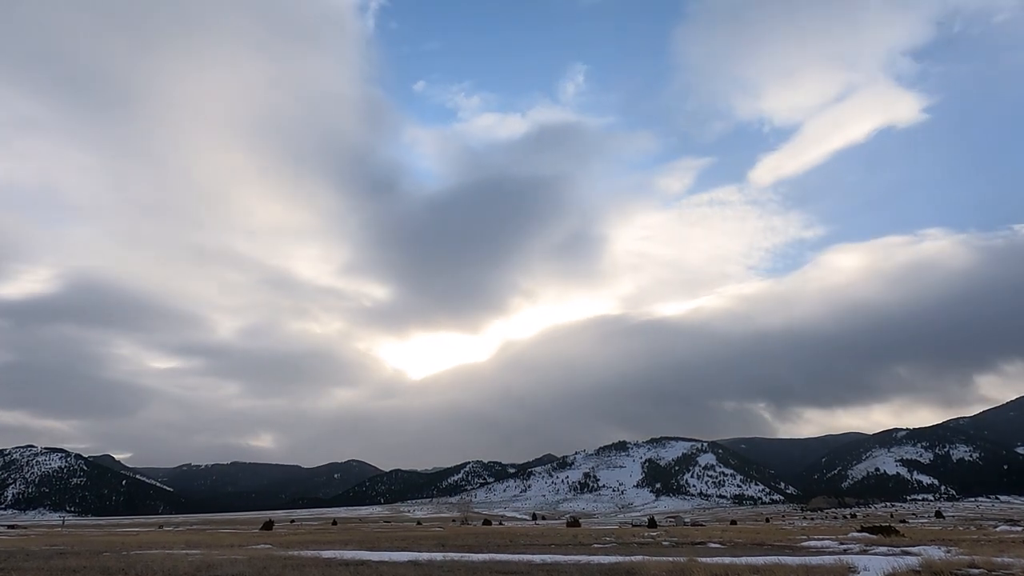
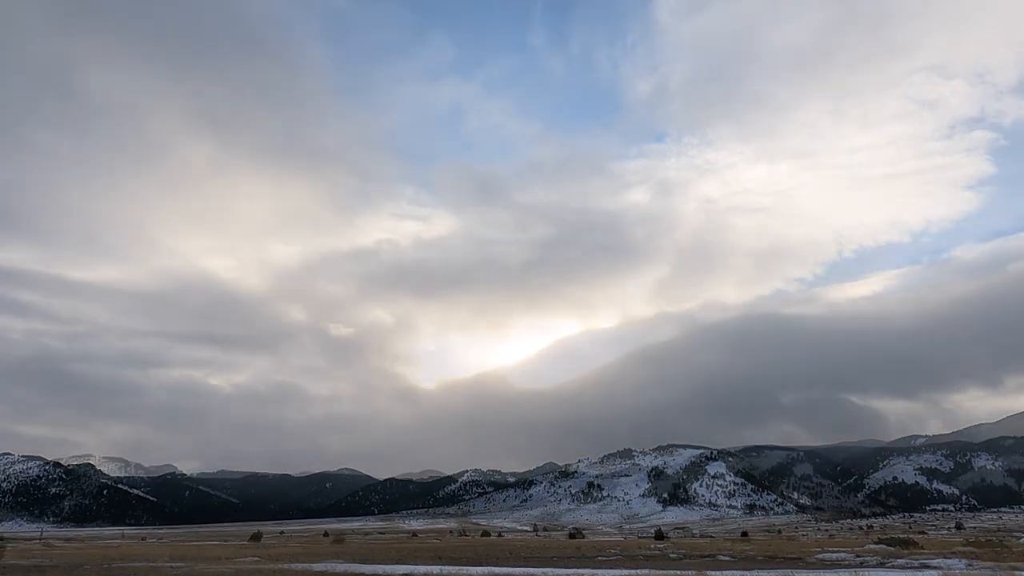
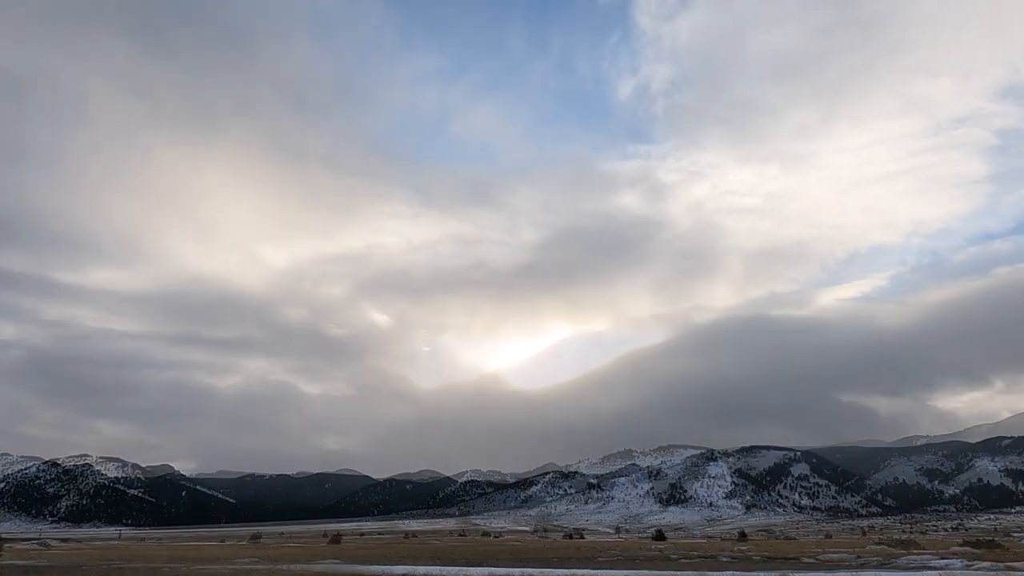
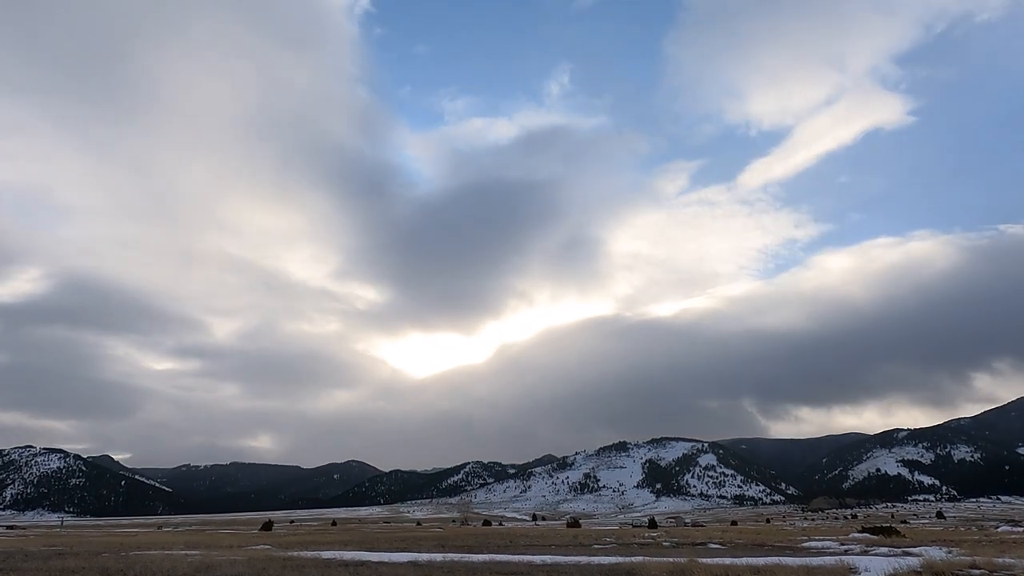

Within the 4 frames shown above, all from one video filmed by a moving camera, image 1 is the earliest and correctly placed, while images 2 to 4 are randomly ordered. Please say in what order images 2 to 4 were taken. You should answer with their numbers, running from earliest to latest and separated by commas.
4, 2, 3
